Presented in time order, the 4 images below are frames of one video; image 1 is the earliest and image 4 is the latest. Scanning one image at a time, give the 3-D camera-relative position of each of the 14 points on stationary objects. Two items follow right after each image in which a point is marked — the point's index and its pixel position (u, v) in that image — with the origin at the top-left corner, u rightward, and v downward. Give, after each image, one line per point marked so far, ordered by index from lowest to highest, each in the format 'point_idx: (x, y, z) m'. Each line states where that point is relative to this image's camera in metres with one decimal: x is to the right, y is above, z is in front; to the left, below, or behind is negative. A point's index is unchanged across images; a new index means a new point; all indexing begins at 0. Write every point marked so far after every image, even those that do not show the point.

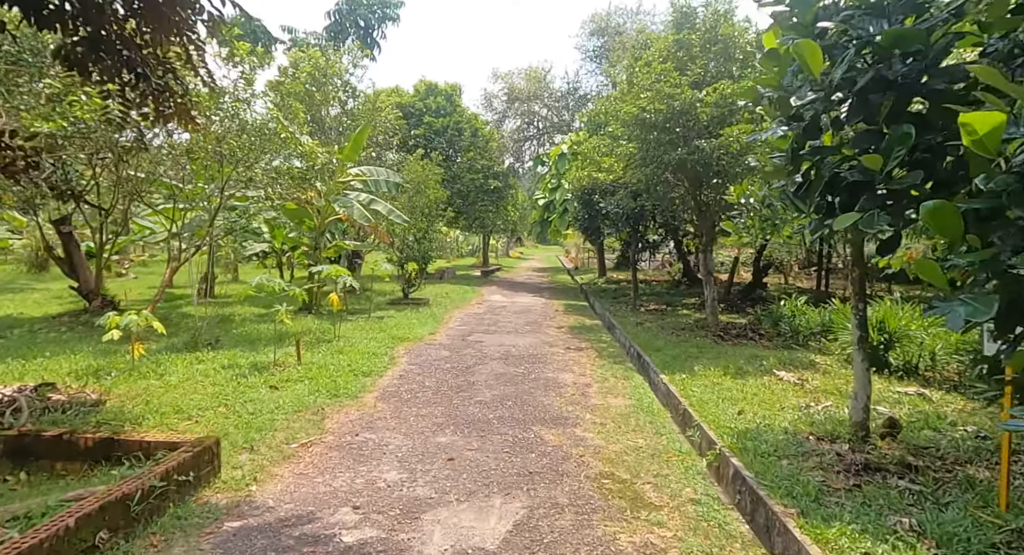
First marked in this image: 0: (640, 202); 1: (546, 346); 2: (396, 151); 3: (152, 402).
0: (+2.2, +1.3, +10.9) m
1: (+0.5, -1.0, +8.8) m
2: (-3.0, +3.3, +16.5) m
3: (-2.9, -1.0, +5.2) m
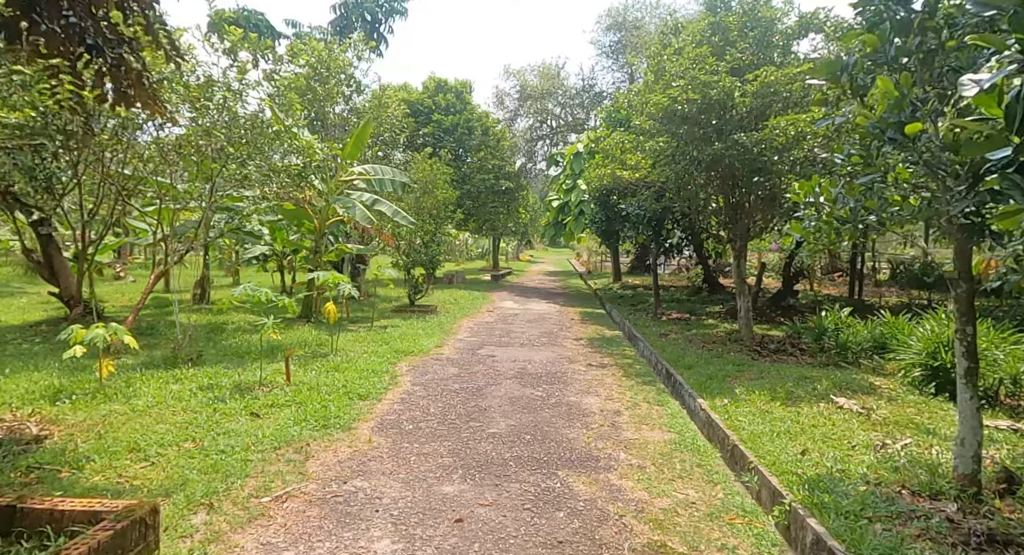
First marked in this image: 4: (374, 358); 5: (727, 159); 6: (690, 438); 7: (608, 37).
0: (+2.4, +1.2, +10.0) m
1: (+0.7, -1.1, +7.9) m
2: (-2.7, +3.2, +15.7) m
3: (-2.8, -1.1, +4.4) m
4: (-1.6, -1.0, +7.5) m
5: (+2.6, +1.4, +7.7) m
6: (+1.4, -1.3, +5.0) m
7: (+2.9, +7.3, +19.4) m
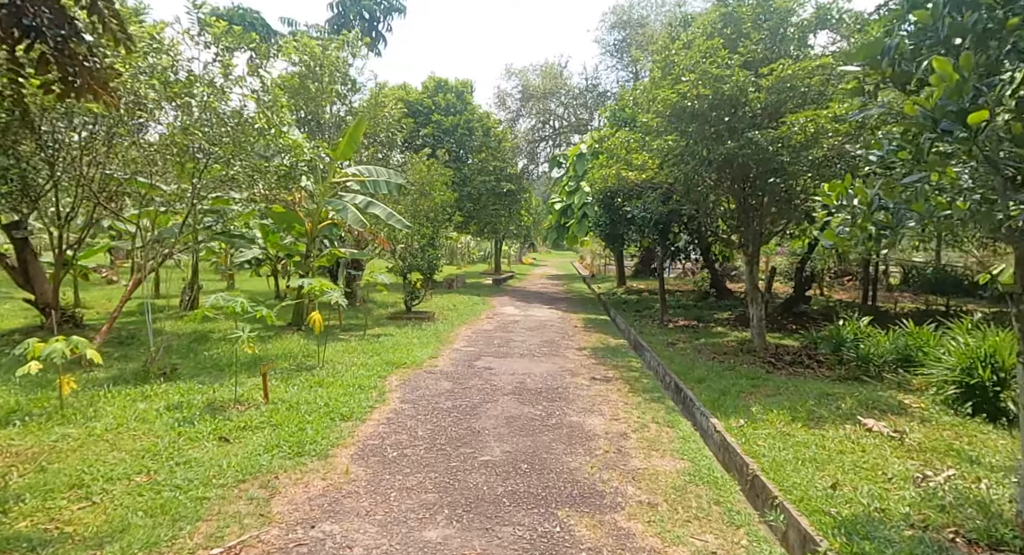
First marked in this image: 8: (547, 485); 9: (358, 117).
0: (+2.4, +1.1, +9.5) m
1: (+0.6, -1.1, +7.4) m
2: (-2.7, +3.0, +15.2) m
3: (-2.8, -1.2, +3.9) m
4: (-1.6, -1.0, +7.0) m
5: (+2.6, +1.3, +7.2) m
6: (+1.4, -1.3, +4.5) m
7: (+3.0, +7.2, +18.9) m
8: (+0.2, -1.3, +4.0) m
9: (-2.4, +2.5, +10.0) m
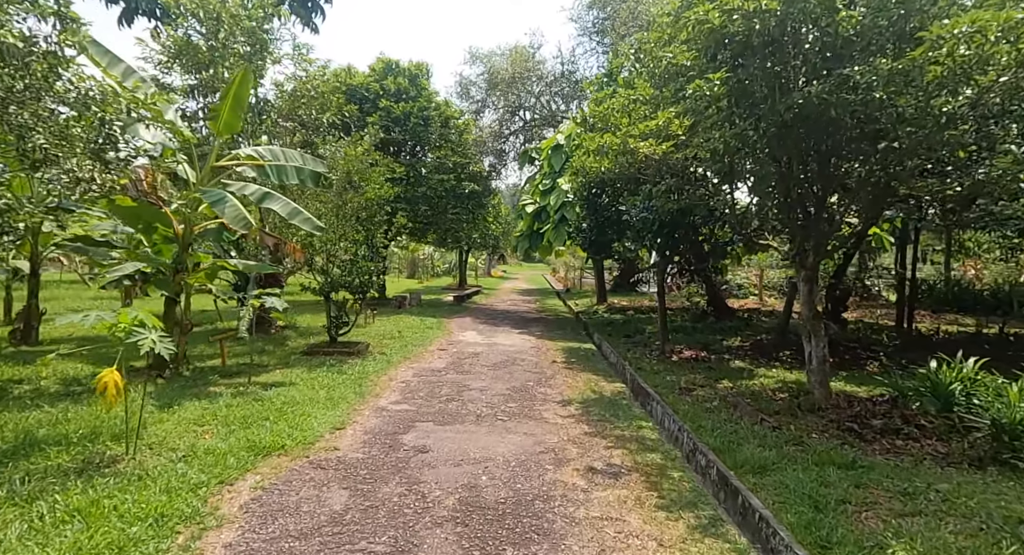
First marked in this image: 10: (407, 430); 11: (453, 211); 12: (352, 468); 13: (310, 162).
0: (+1.9, +0.9, +6.8) m
1: (+0.3, -1.3, +4.6) m
2: (-3.4, +2.7, +12.2) m
3: (-3.1, -1.3, +0.9) m
4: (-2.0, -1.2, +4.0) m
5: (+2.2, +1.2, +4.4) m
6: (+1.1, -1.5, +1.6) m
7: (+2.0, +6.8, +16.3) m
8: (0.0, -1.4, +1.1) m
9: (-2.9, +2.3, +7.0) m
10: (-0.9, -1.3, +5.3) m
11: (-1.5, +1.7, +16.3) m
12: (-1.1, -1.3, +4.4) m
13: (-2.7, +1.6, +8.6) m
